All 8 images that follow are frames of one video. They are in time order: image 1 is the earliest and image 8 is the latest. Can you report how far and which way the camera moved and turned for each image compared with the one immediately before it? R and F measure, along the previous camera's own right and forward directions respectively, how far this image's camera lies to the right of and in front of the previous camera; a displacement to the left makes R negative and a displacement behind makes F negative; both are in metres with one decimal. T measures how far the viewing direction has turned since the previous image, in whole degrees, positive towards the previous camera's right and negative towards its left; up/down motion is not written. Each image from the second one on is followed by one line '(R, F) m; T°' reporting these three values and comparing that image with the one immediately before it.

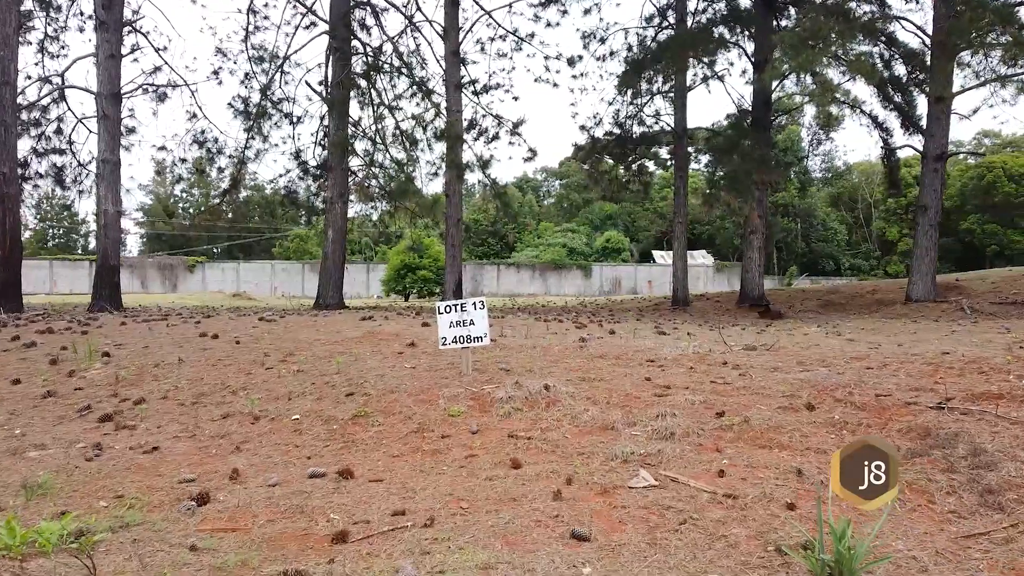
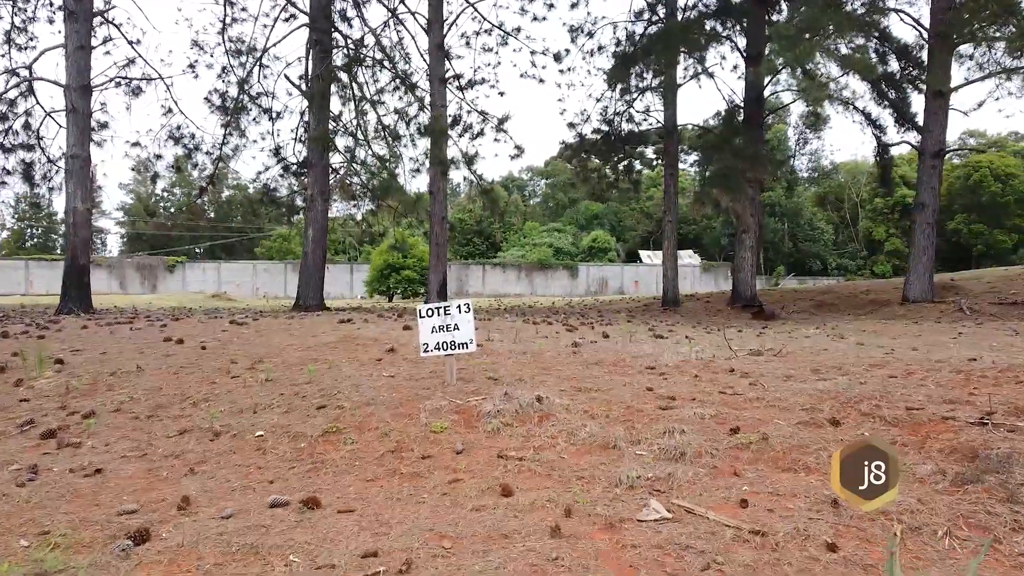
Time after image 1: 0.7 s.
(0.0, +0.5) m; +1°
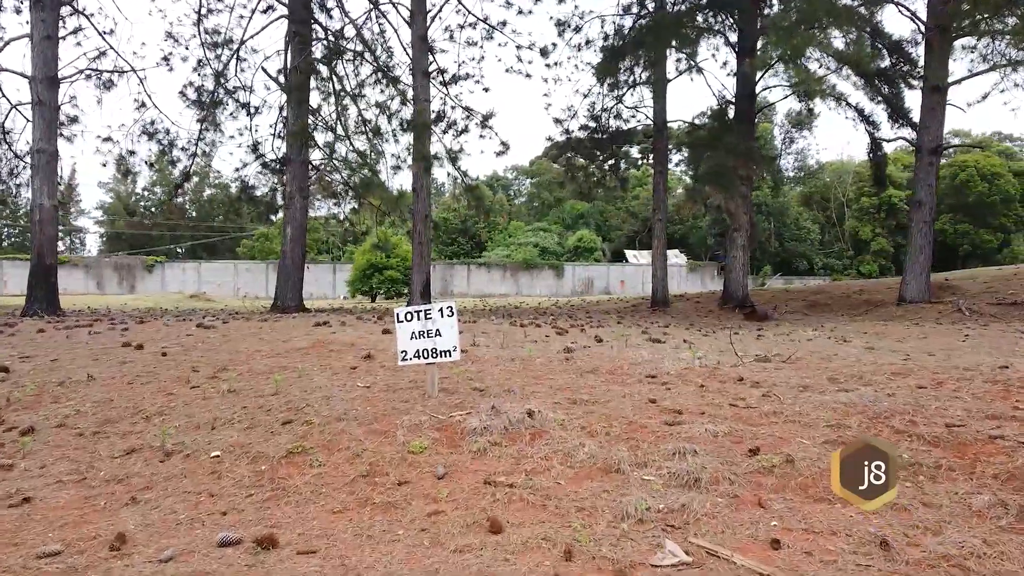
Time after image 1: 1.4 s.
(0.0, +0.5) m; +1°
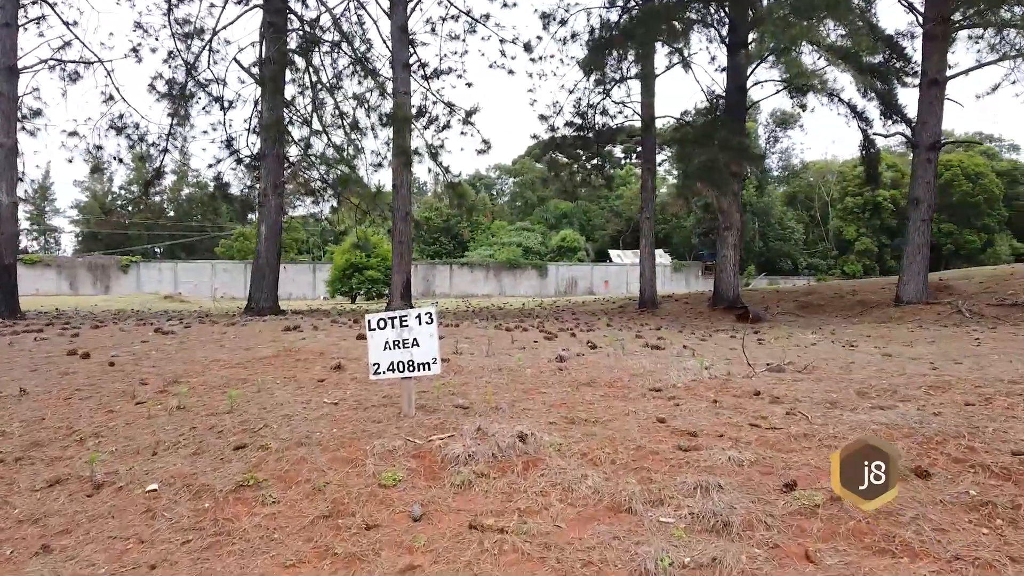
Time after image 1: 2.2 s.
(0.0, +0.6) m; +1°
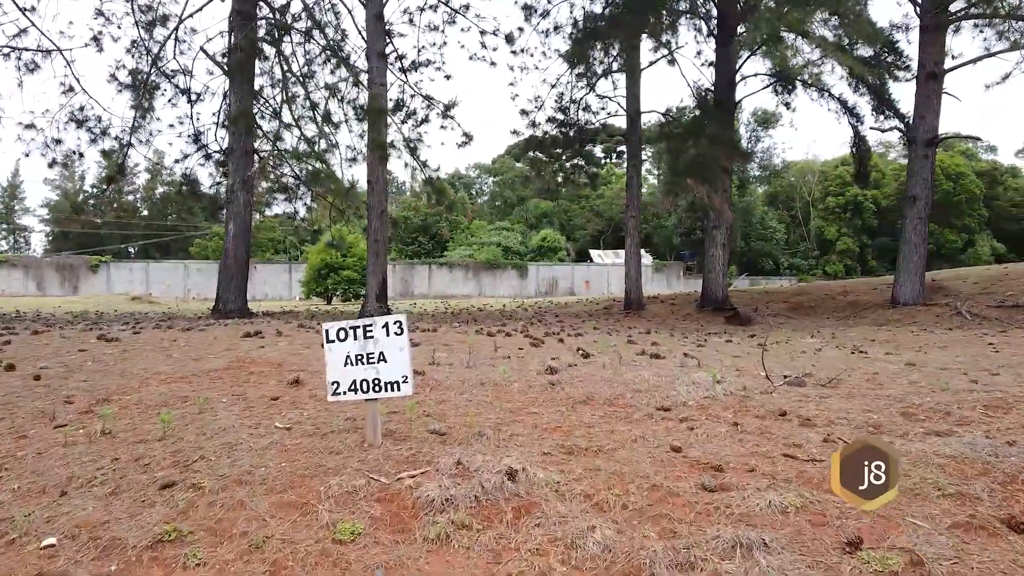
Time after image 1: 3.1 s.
(0.0, +0.7) m; +1°
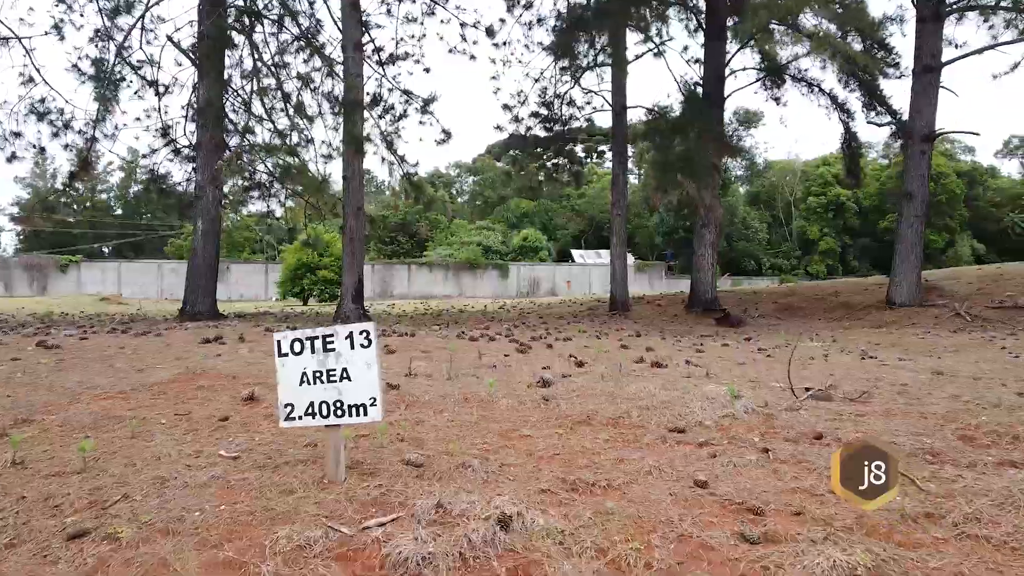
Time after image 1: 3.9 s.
(0.0, +0.6) m; +1°
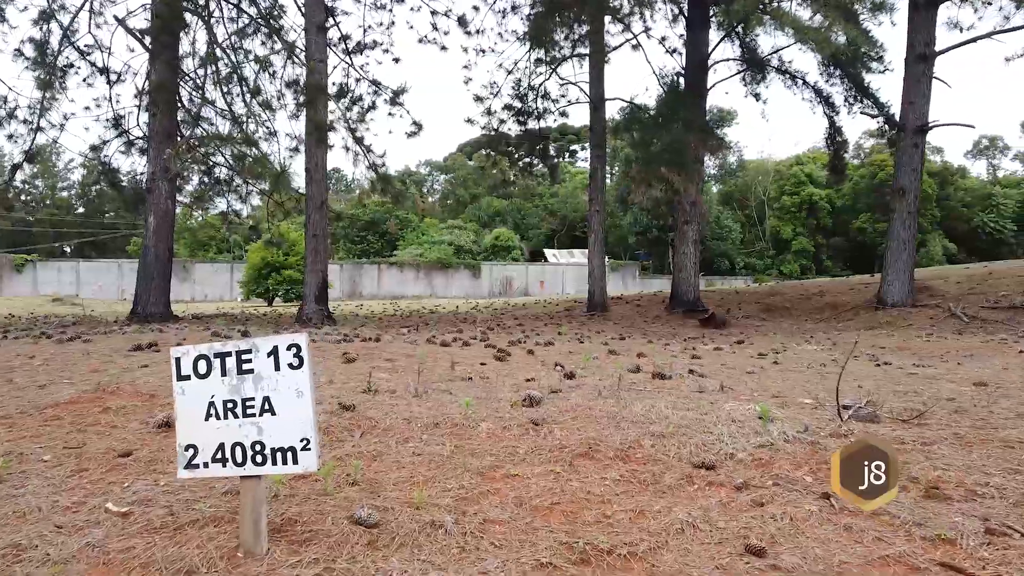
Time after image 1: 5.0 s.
(0.0, +0.8) m; +2°
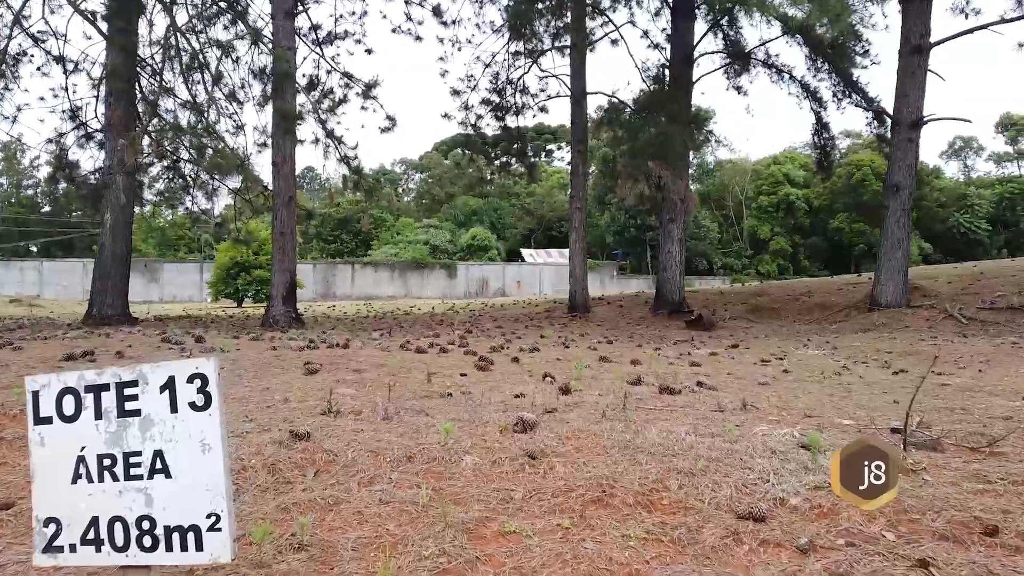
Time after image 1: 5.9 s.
(-0.1, +0.6) m; +2°
